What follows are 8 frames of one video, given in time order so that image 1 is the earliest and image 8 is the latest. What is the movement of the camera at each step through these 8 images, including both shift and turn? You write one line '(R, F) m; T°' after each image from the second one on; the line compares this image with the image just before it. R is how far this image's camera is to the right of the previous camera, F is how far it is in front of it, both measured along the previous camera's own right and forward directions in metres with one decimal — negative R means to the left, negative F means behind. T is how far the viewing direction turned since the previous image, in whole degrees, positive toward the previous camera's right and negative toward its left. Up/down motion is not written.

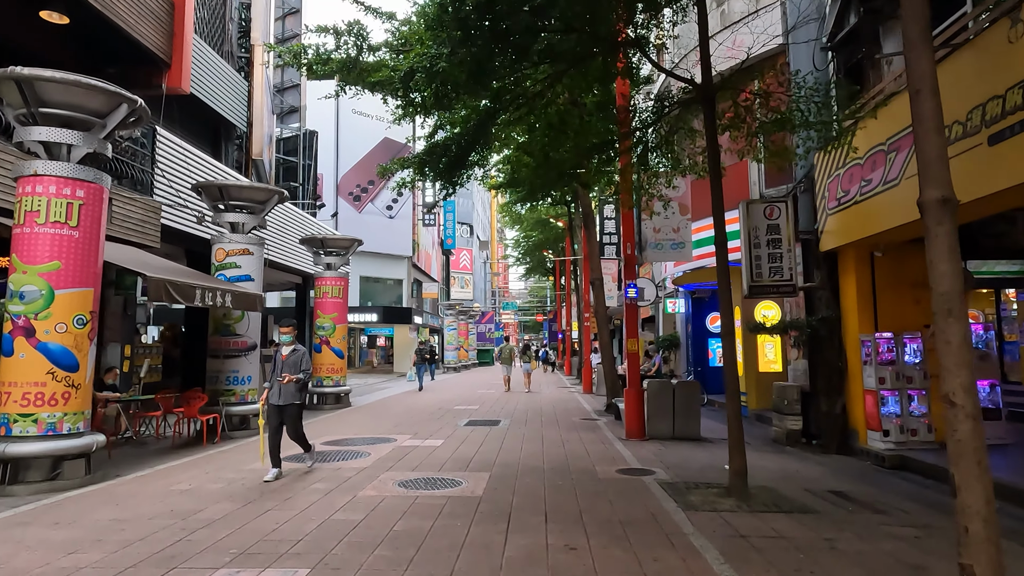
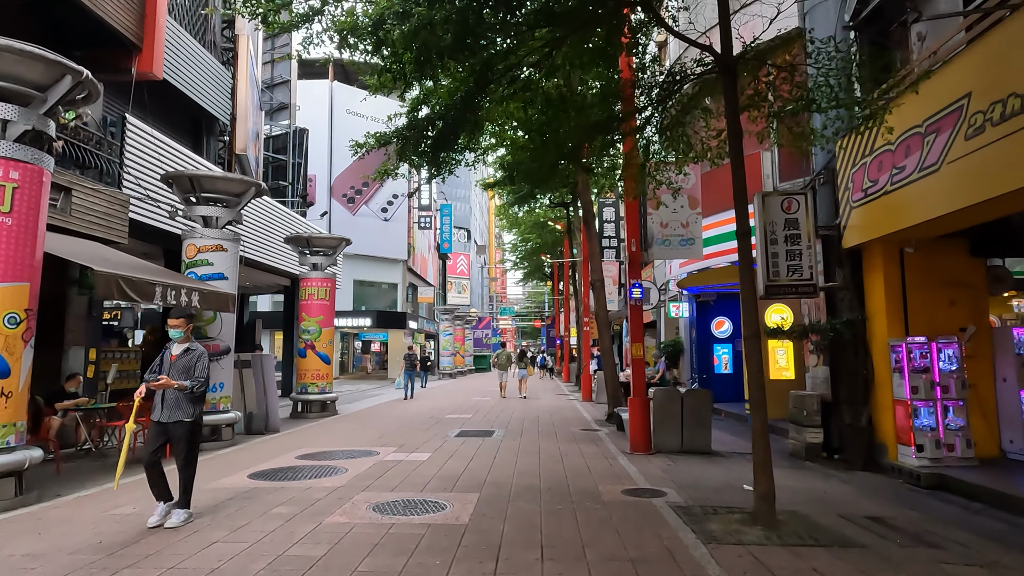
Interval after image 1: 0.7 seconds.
(+0.1, +0.9) m; 0°
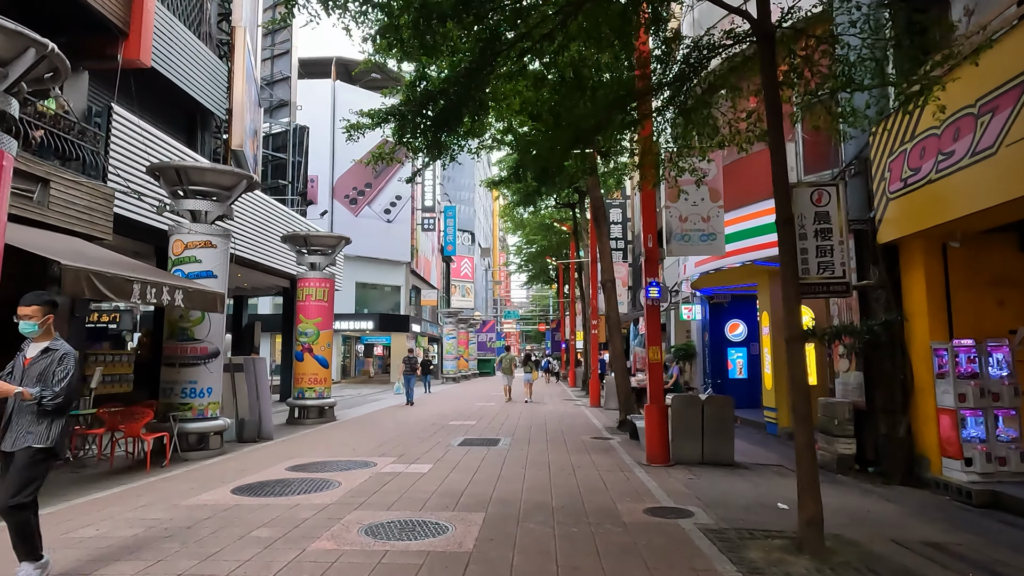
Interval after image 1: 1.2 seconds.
(-0.1, +0.7) m; 0°
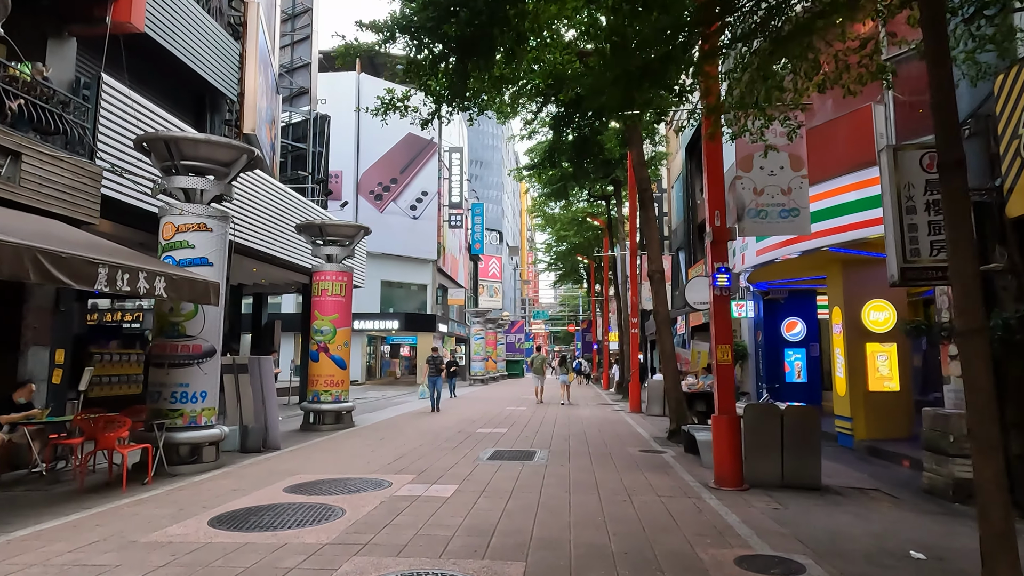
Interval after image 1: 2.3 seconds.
(-0.1, +1.5) m; -2°
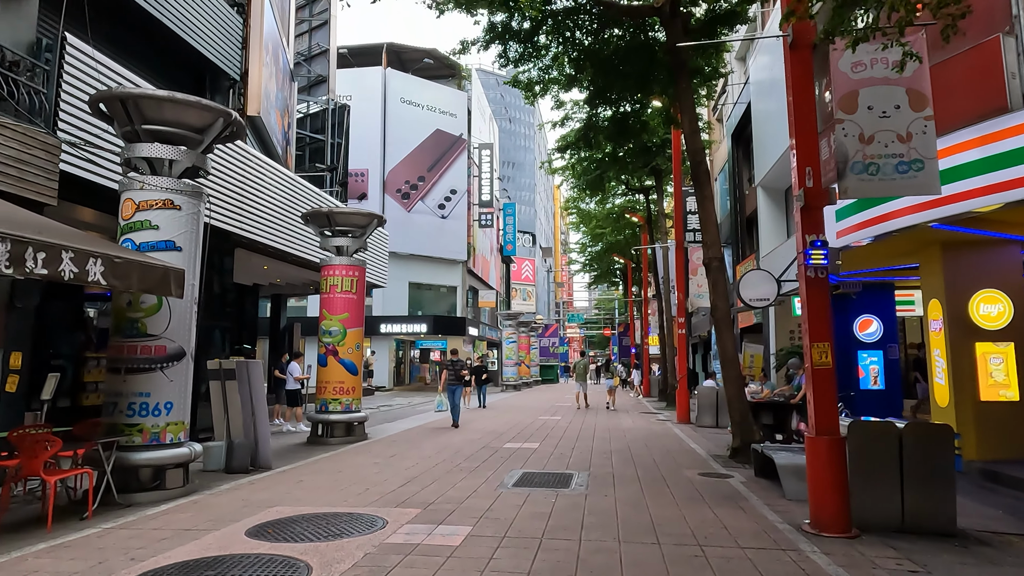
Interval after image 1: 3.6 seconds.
(0.0, +1.7) m; -3°
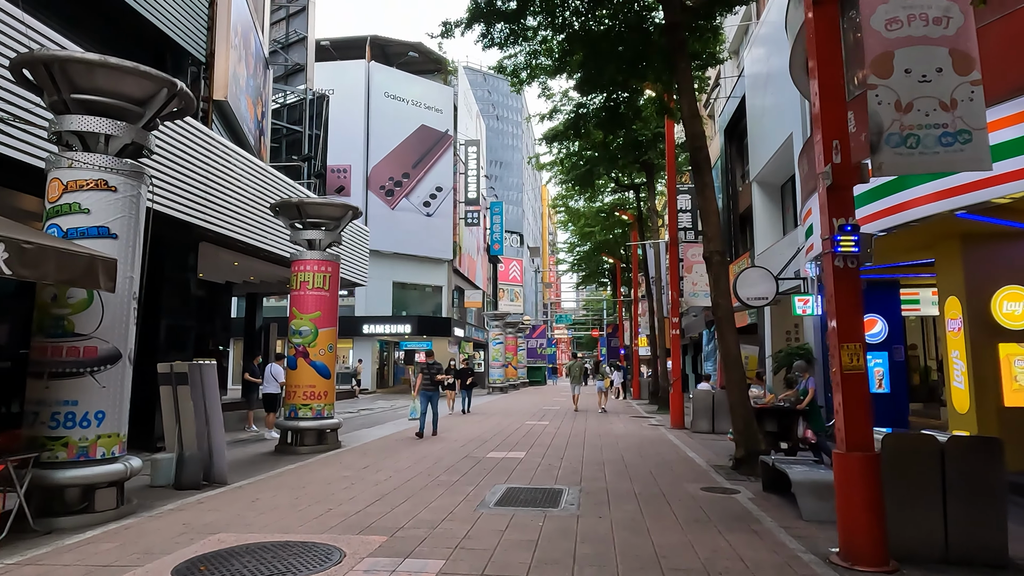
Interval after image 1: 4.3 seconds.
(+0.1, +0.9) m; +1°
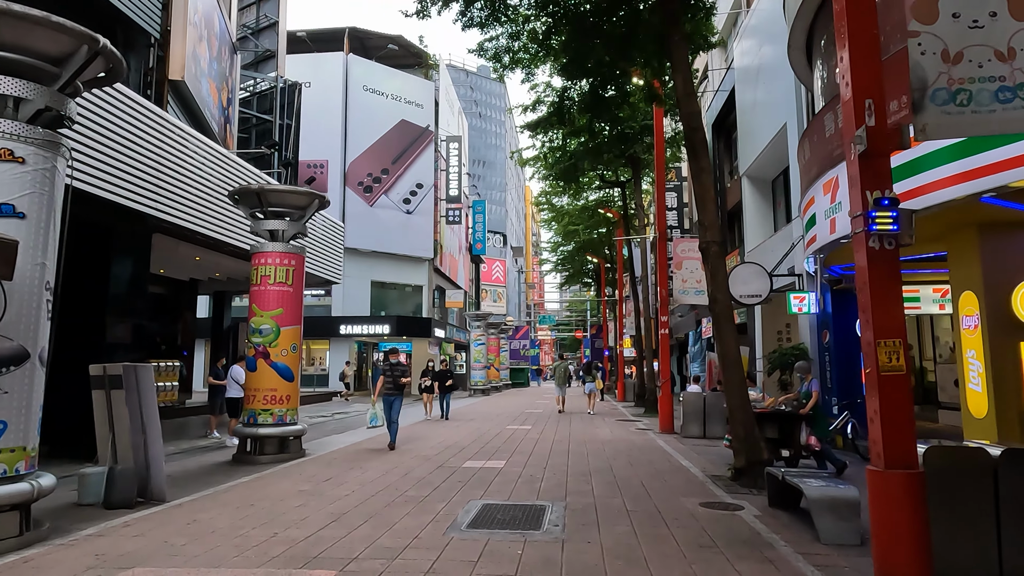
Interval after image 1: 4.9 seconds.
(+0.1, +0.9) m; +1°
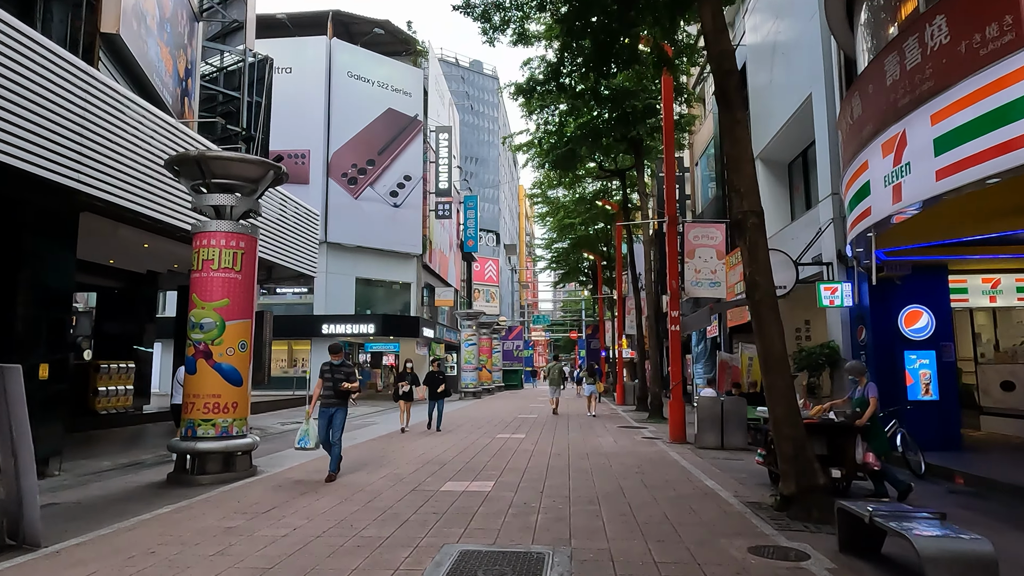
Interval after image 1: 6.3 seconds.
(0.0, +1.7) m; +1°
